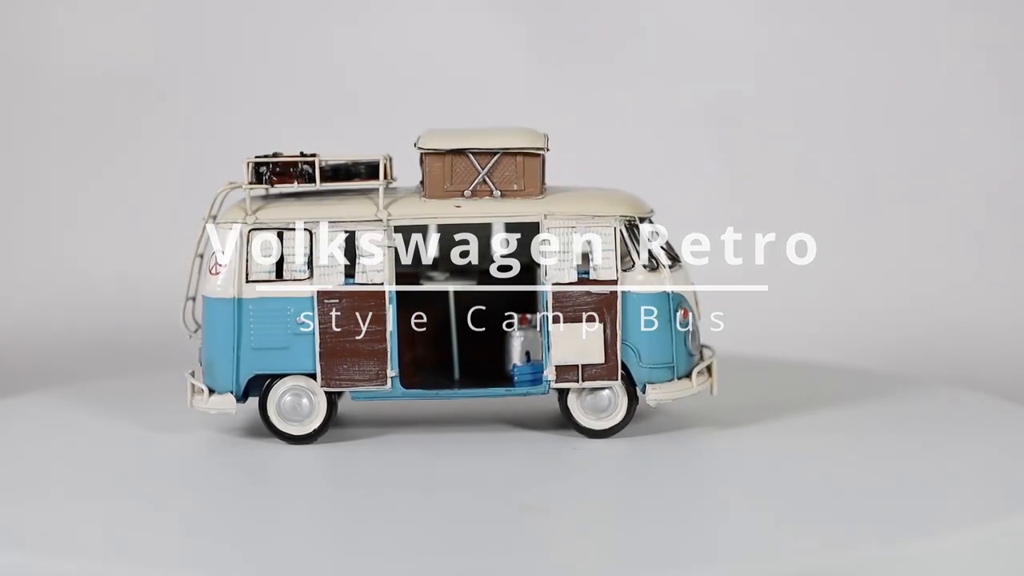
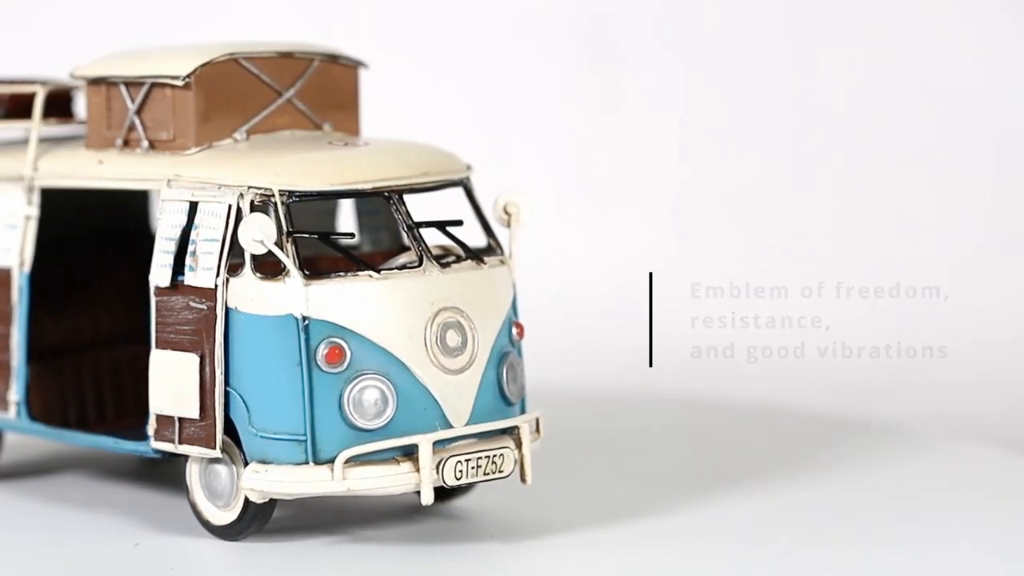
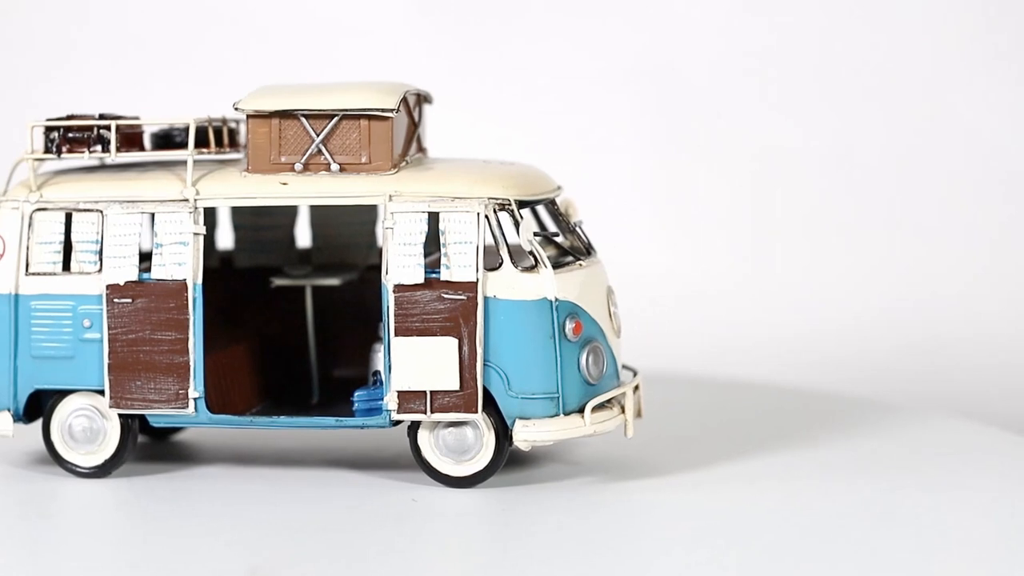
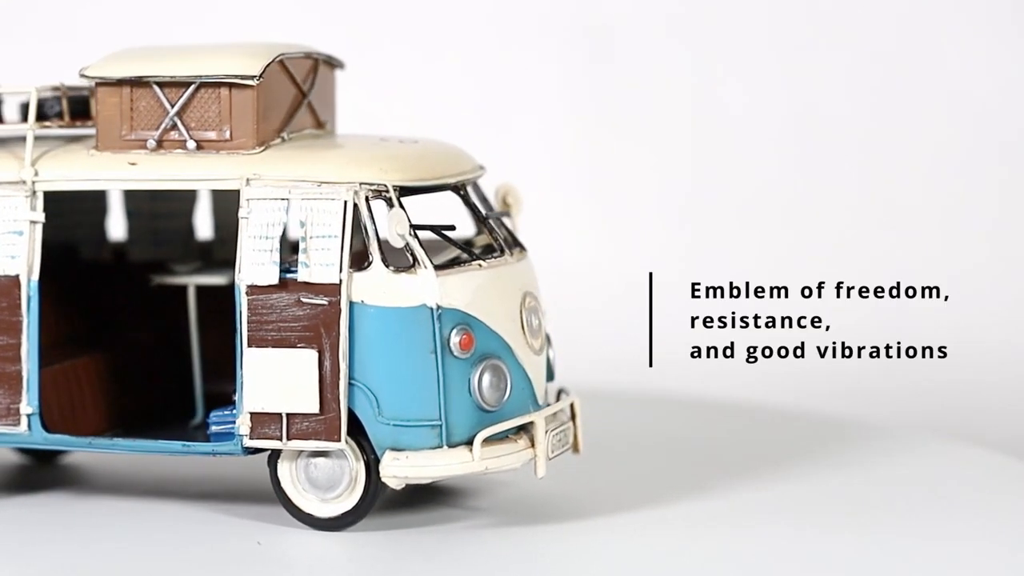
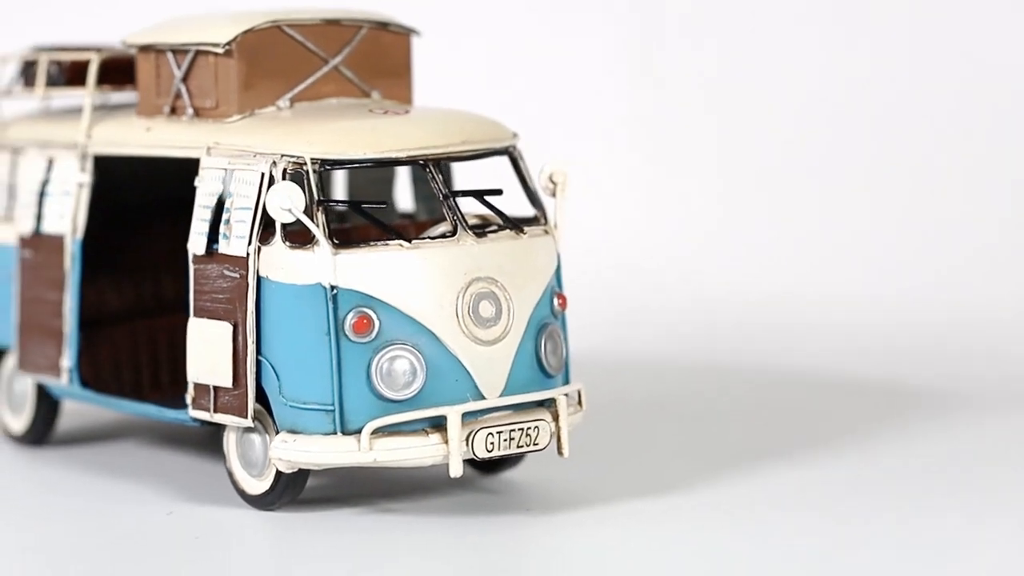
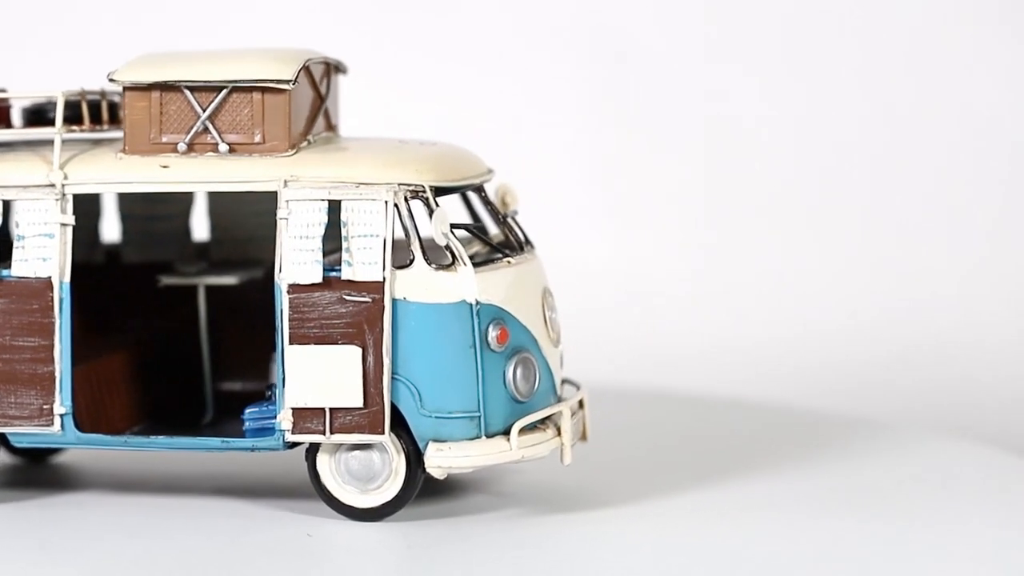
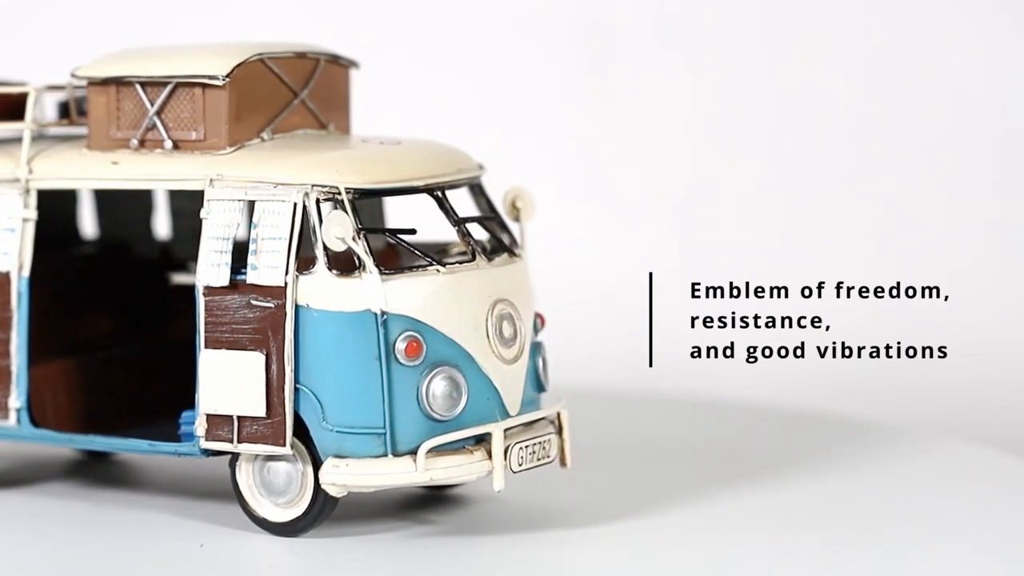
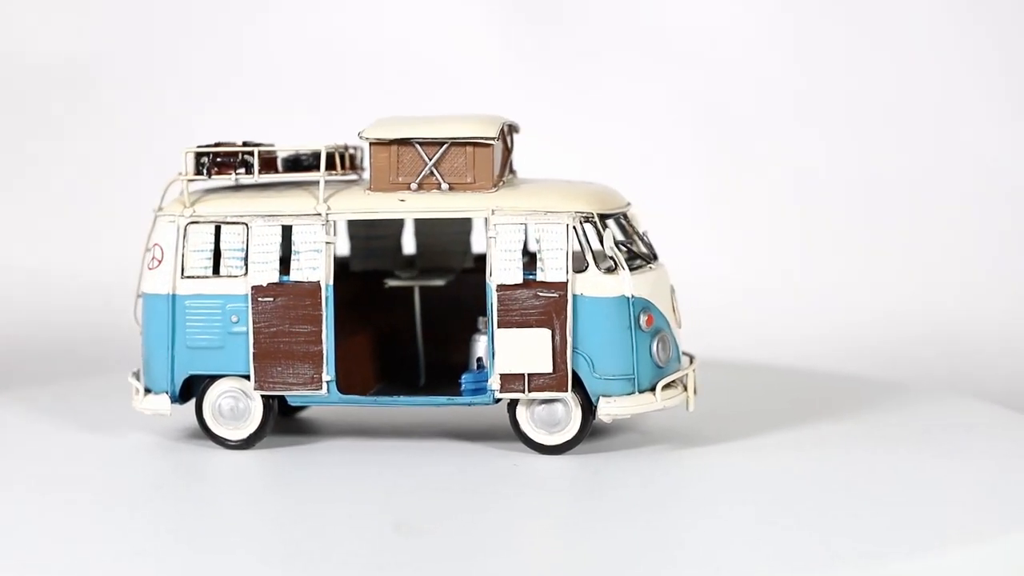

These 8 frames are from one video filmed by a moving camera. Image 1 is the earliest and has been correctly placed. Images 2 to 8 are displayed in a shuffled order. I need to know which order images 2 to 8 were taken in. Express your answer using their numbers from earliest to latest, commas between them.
8, 3, 6, 4, 7, 2, 5
